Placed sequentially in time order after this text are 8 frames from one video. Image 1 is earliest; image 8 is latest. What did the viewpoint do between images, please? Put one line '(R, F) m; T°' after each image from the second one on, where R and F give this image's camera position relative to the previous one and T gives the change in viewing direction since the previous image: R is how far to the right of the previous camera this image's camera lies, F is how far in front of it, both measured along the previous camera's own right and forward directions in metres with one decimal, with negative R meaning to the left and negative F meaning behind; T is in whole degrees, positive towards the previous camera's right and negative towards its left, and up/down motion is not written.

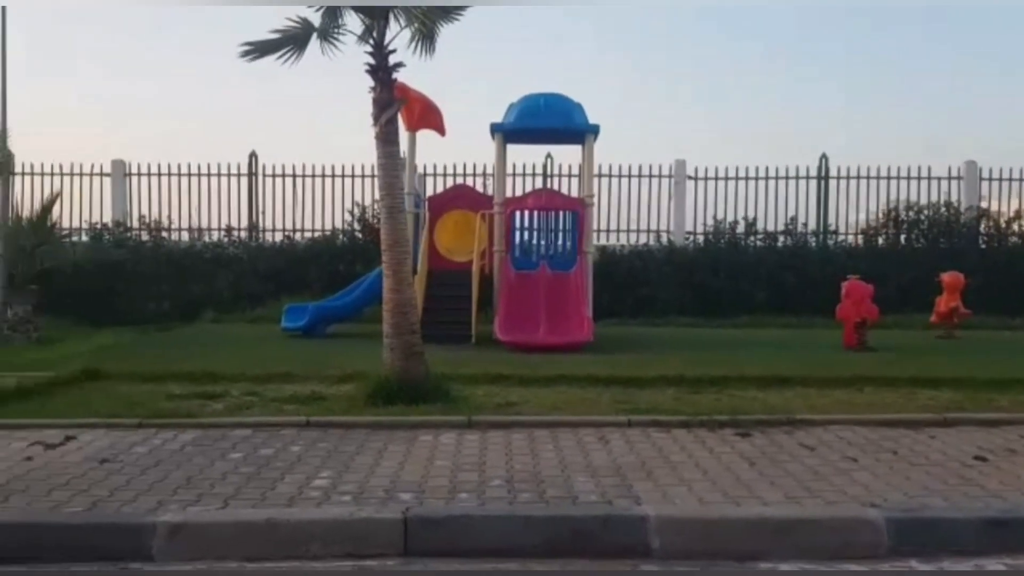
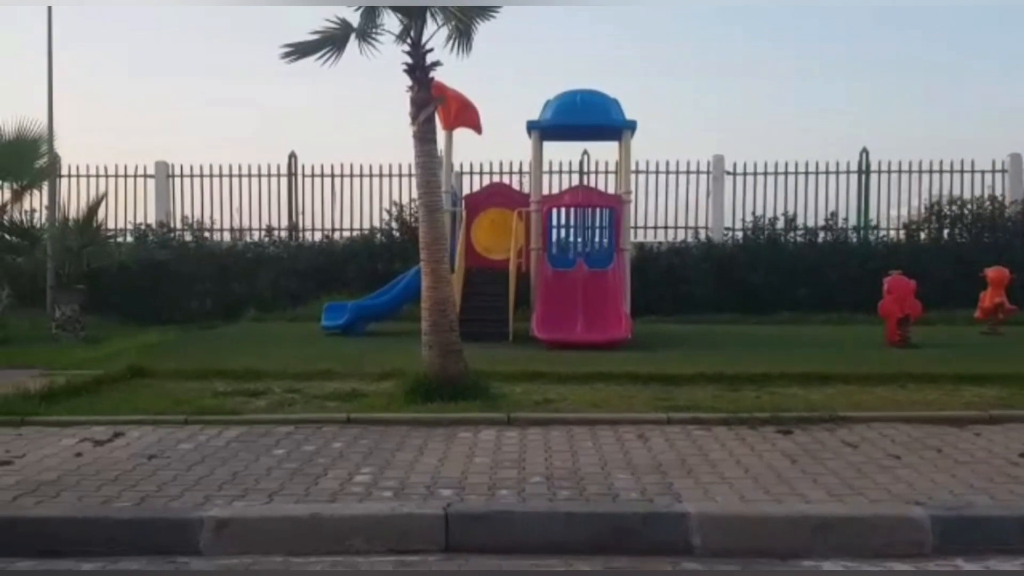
(0.0, 0.0) m; -2°
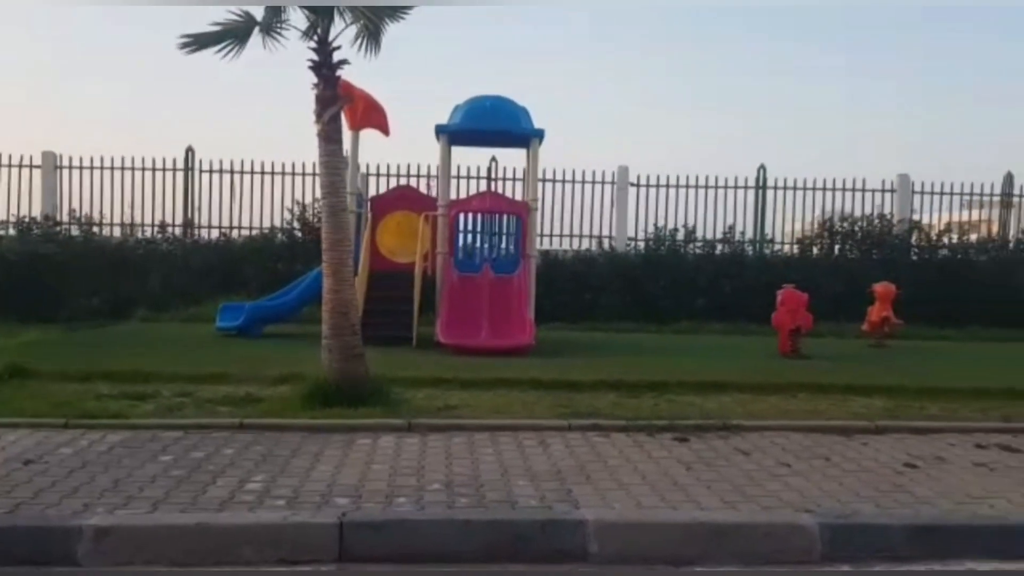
(0.0, 0.0) m; +6°
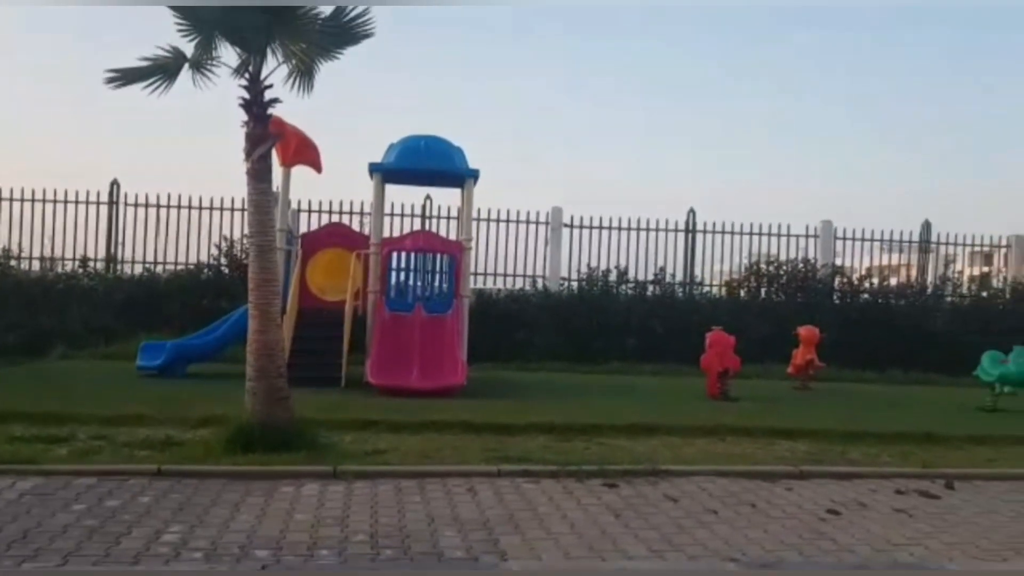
(-2.2, -0.4) m; +4°
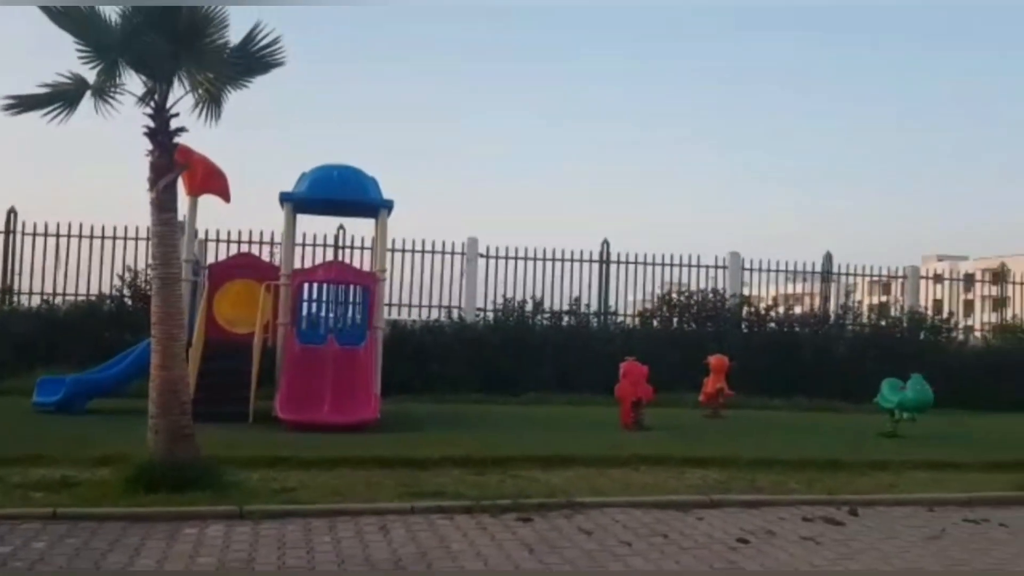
(+0.1, +0.3) m; +5°
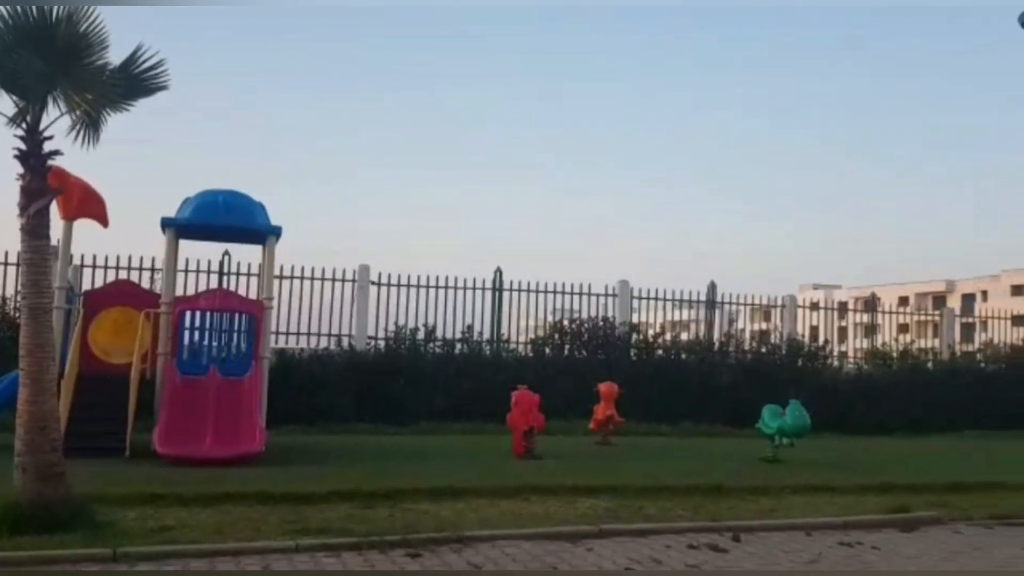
(0.0, 0.0) m; +7°
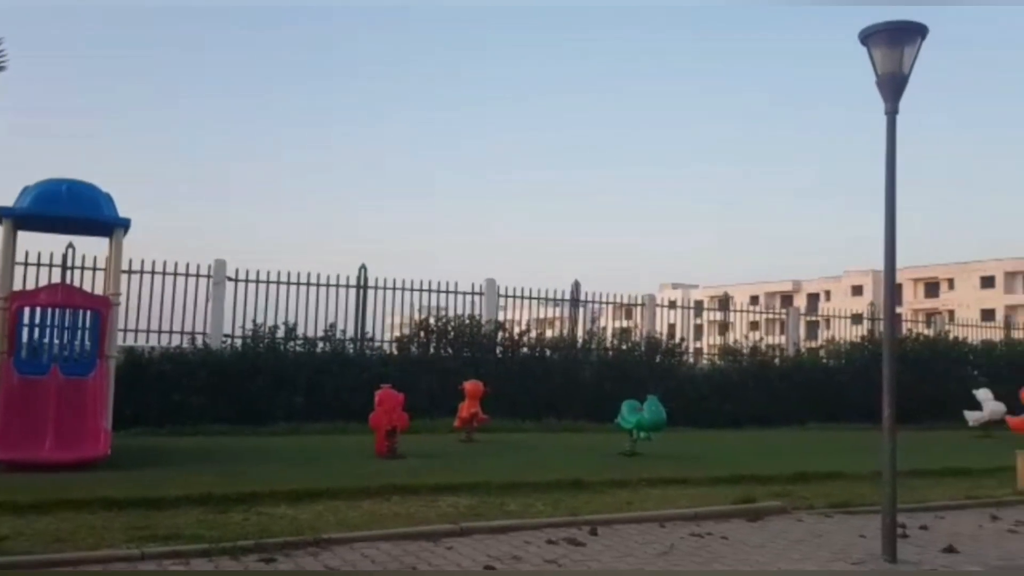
(+0.1, +0.2) m; +8°
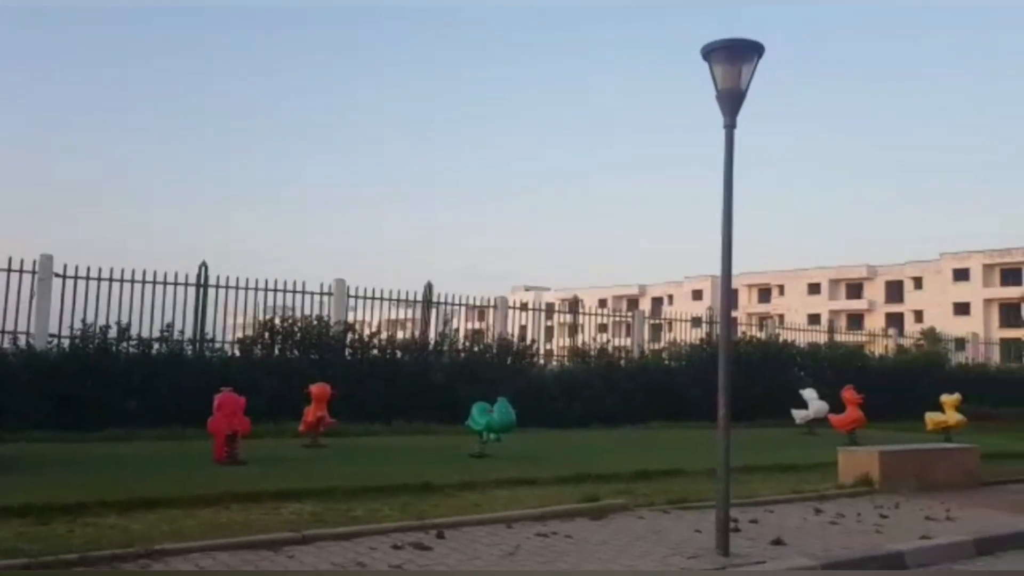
(+0.1, +0.1) m; +9°
